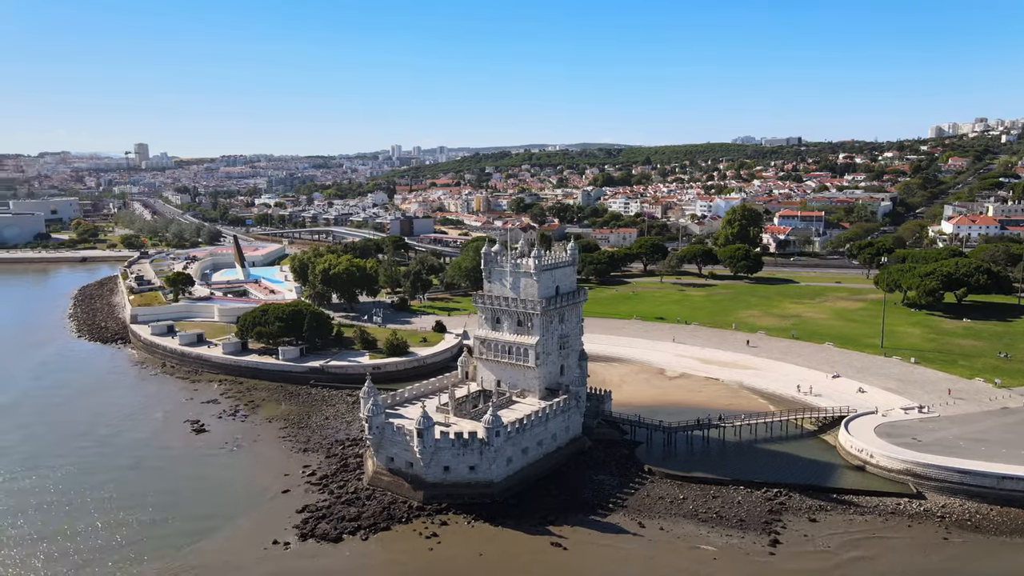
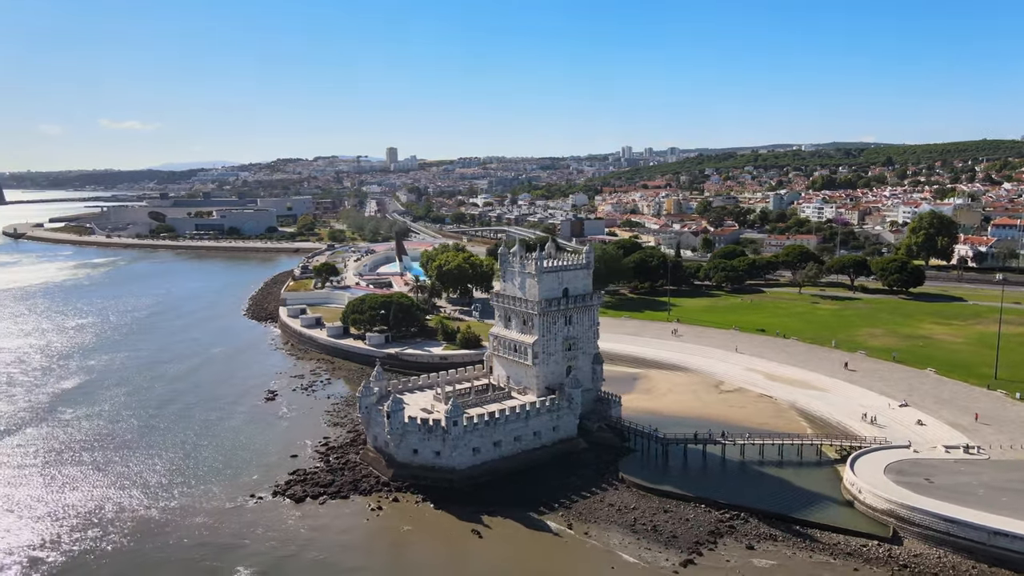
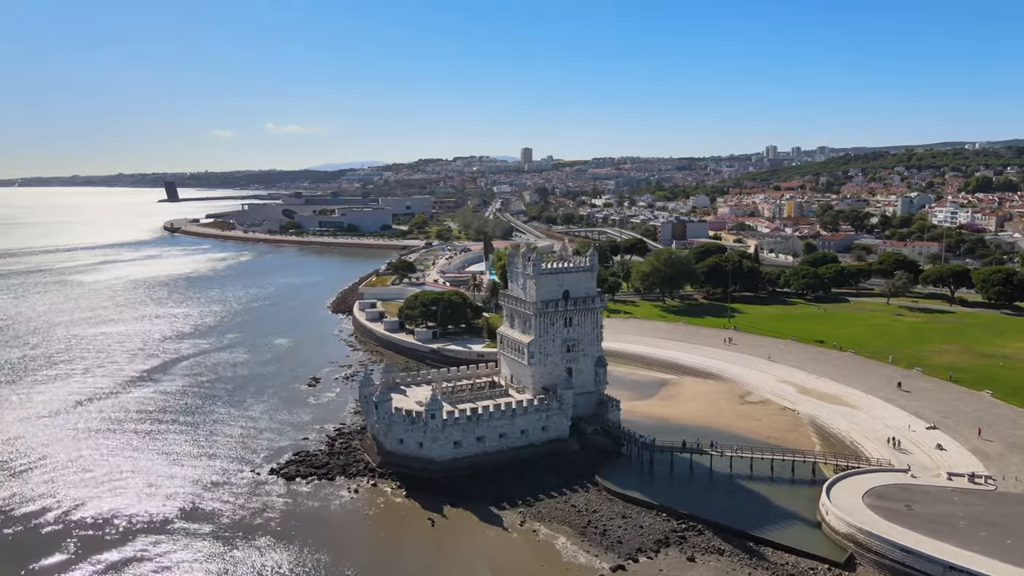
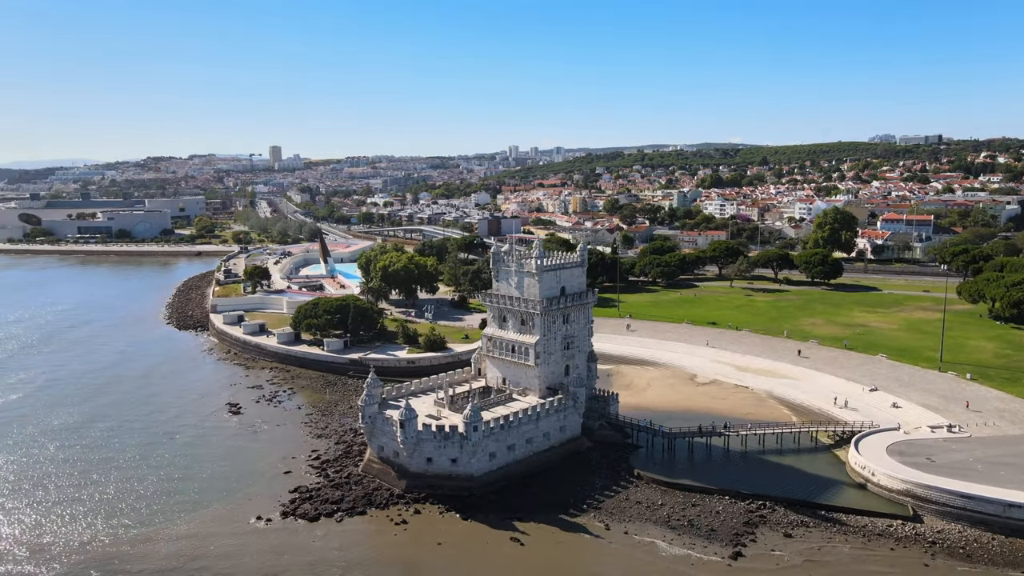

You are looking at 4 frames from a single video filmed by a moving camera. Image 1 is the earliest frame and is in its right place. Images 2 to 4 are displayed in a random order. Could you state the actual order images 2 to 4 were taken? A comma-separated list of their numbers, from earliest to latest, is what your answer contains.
4, 2, 3
